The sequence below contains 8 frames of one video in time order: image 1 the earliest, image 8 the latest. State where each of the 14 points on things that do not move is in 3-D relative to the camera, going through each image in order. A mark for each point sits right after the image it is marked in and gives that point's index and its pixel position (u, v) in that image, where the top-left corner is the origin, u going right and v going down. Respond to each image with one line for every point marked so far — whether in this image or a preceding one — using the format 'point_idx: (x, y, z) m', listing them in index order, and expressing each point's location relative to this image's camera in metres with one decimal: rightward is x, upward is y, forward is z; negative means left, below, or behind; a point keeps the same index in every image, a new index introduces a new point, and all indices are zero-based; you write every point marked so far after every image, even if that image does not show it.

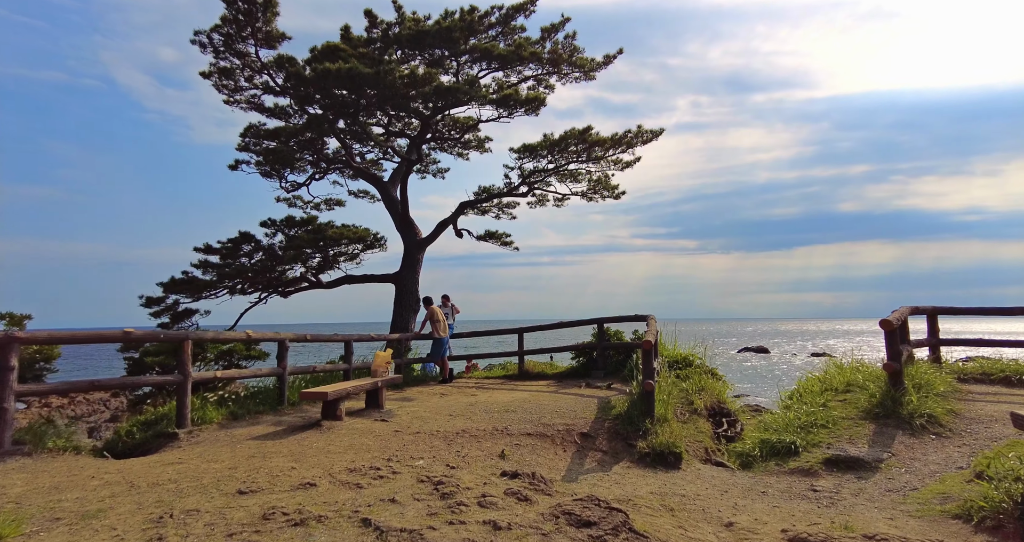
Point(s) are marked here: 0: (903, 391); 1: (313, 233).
0: (+4.6, -1.4, +6.5) m
1: (-4.0, +0.8, +11.1) m
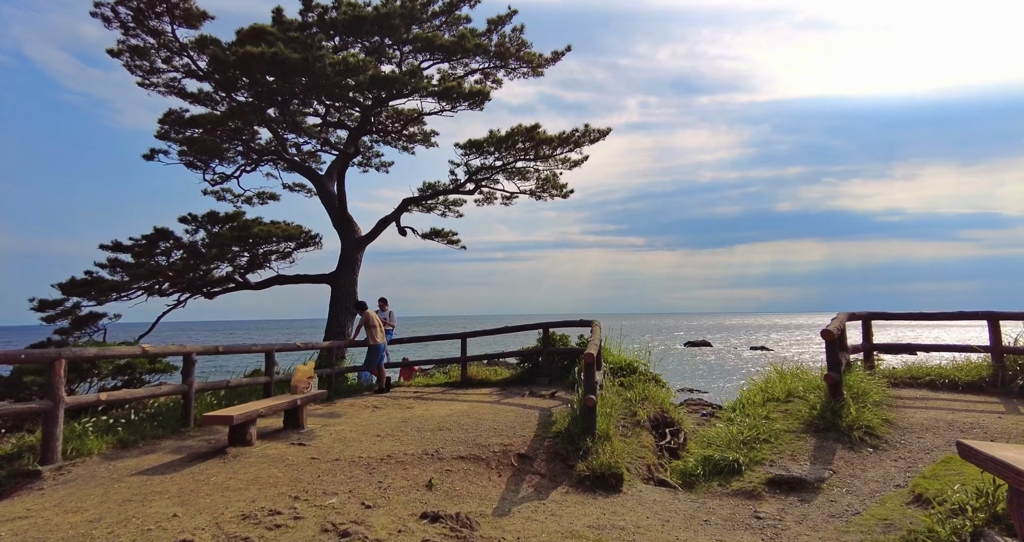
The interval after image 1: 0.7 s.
0: (+3.9, -1.5, +6.4) m
1: (-5.1, +0.8, +10.3) m
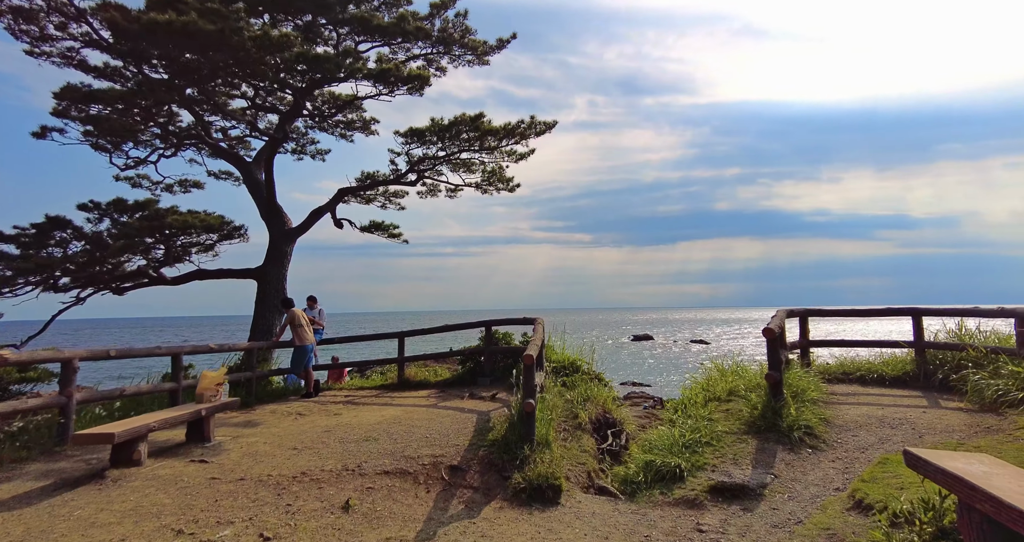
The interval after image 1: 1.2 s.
0: (+3.1, -1.5, +6.4) m
1: (-6.2, +0.9, +9.4) m
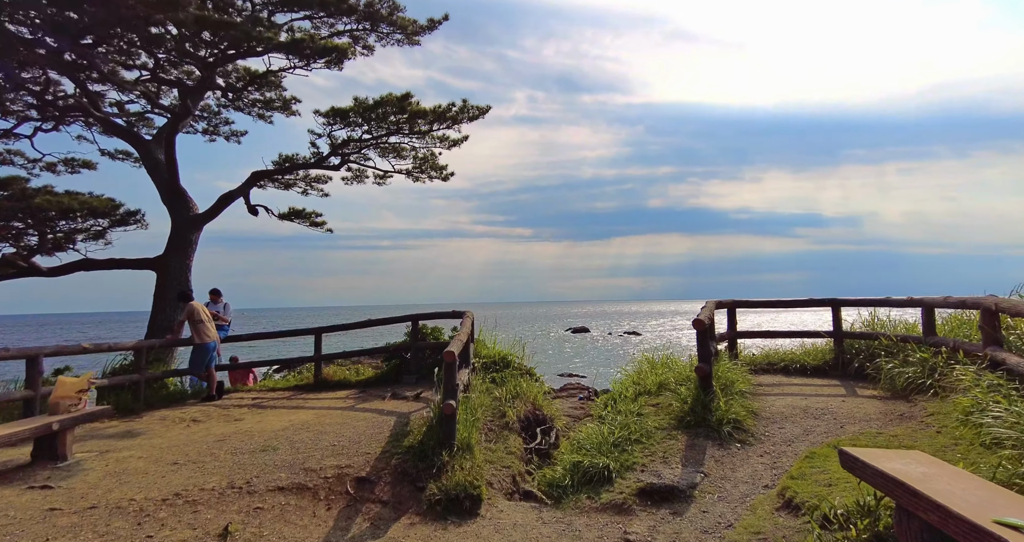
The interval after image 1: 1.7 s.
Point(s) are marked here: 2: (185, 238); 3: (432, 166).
0: (+2.3, -1.4, +6.3) m
1: (-7.3, +1.0, +8.2) m
2: (-5.9, +0.6, +9.9) m
3: (-2.0, +2.6, +13.8) m
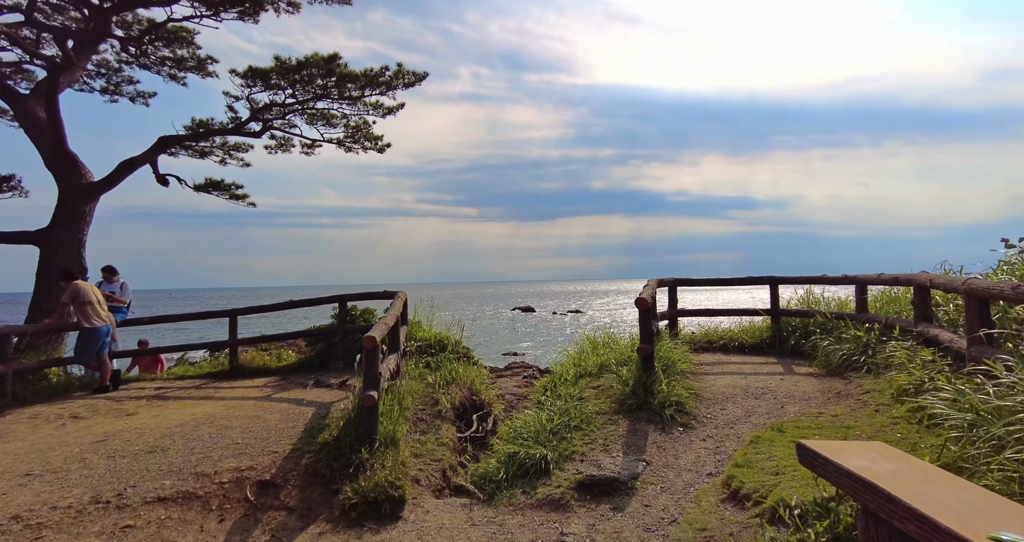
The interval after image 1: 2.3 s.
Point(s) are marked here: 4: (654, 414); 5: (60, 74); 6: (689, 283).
0: (+1.6, -1.1, +6.0) m
1: (-8.1, +1.4, +6.9) m
2: (-7.0, +1.0, +8.8) m
3: (-3.5, +3.2, +13.0) m
4: (+1.4, -1.4, +5.5) m
5: (-7.4, +3.2, +9.0) m
6: (+3.1, -0.2, +9.6) m
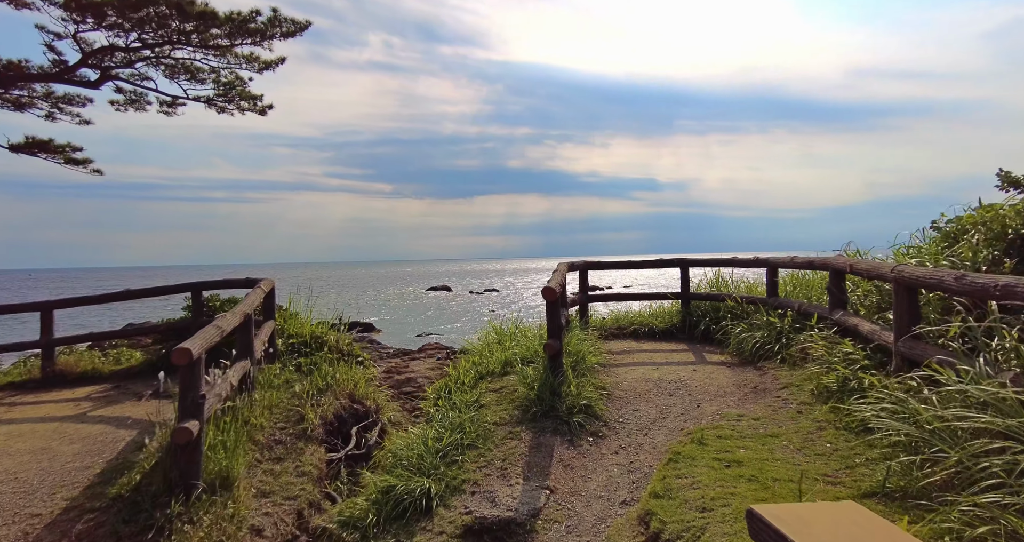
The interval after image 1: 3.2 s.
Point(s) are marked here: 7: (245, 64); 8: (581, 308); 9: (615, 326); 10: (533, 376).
0: (+0.5, -1.0, +5.3) m
1: (-9.2, +1.5, +4.5) m
2: (-8.3, +1.2, +6.6) m
3: (-5.5, +3.6, +11.2) m
4: (+0.4, -1.3, +4.8) m
5: (-8.8, +3.4, +6.7) m
6: (+1.5, +0.1, +9.0) m
7: (-4.9, +3.8, +10.2) m
8: (+1.1, -0.6, +8.9) m
9: (+1.7, -0.9, +9.2) m
10: (+0.2, -1.0, +5.3) m
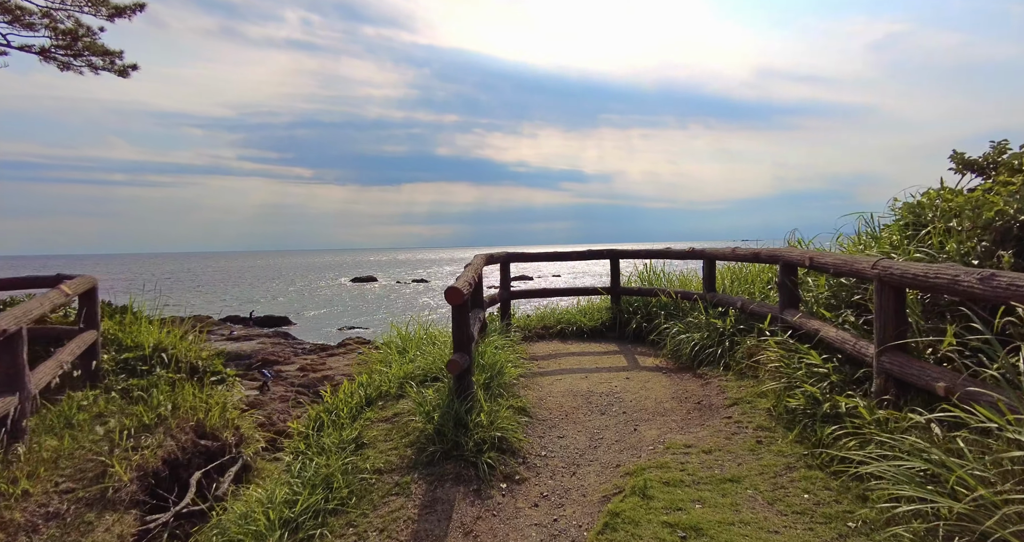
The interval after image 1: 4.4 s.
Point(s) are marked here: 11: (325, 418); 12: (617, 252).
0: (-0.3, -1.0, +4.2) m
1: (-9.8, +1.5, +2.1) m
2: (-9.2, +1.2, +4.3) m
3: (-7.0, +3.7, +9.2) m
4: (-0.3, -1.3, +3.7) m
5: (-9.7, +3.4, +4.3) m
6: (+0.2, +0.2, +8.0) m
7: (-6.3, +3.9, +8.2) m
8: (-0.1, -0.5, +7.9) m
9: (+0.4, -0.8, +8.2) m
10: (-0.6, -1.0, +4.2) m
11: (-1.5, -1.2, +4.3) m
12: (+1.6, +0.3, +8.3) m
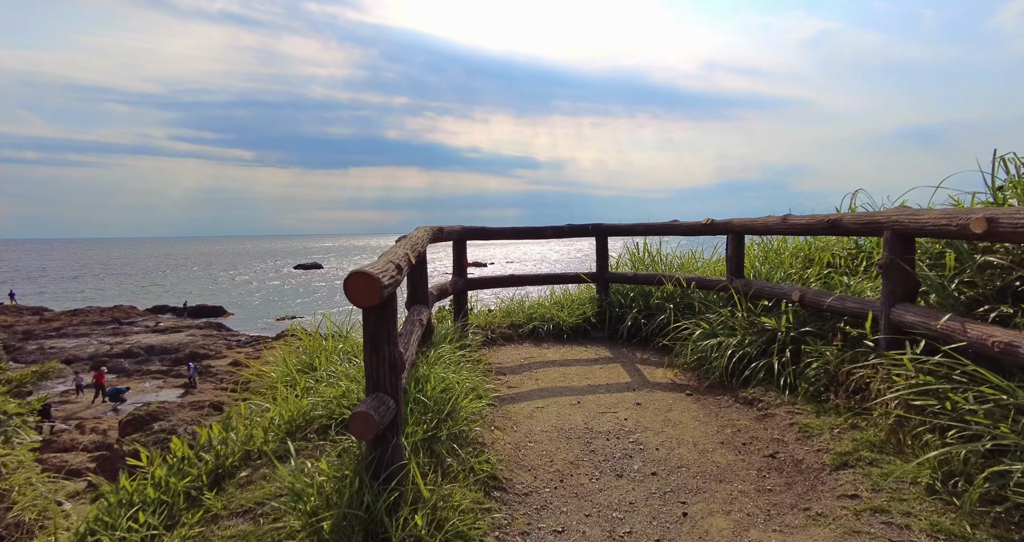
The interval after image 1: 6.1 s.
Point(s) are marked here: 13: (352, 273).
0: (-0.5, -0.8, +2.2) m
1: (-9.8, +1.5, -0.7) m
2: (-9.4, +1.3, +1.6) m
3: (-7.6, +3.9, +6.5) m
4: (-0.4, -1.2, +1.8) m
5: (-9.8, +3.5, +1.5) m
6: (-0.3, +0.4, +6.0) m
7: (-6.8, +4.1, +5.6) m
8: (-0.6, -0.3, +5.9) m
9: (-0.1, -0.6, +6.3) m
10: (-0.7, -0.9, +2.2) m
11: (-1.6, -1.0, +2.3) m
12: (+1.1, +0.5, +6.5) m
13: (-0.6, 0.0, +2.2) m
